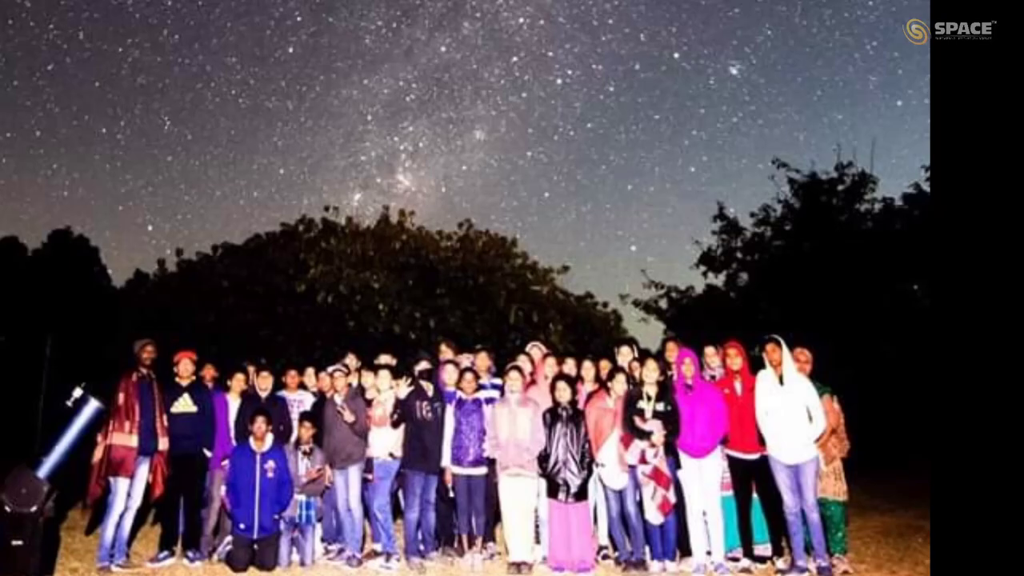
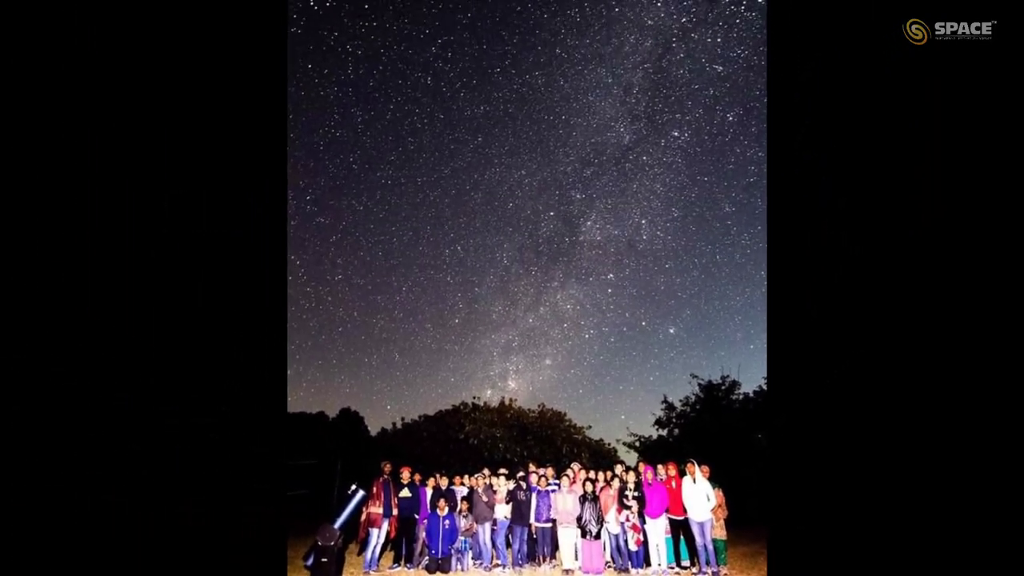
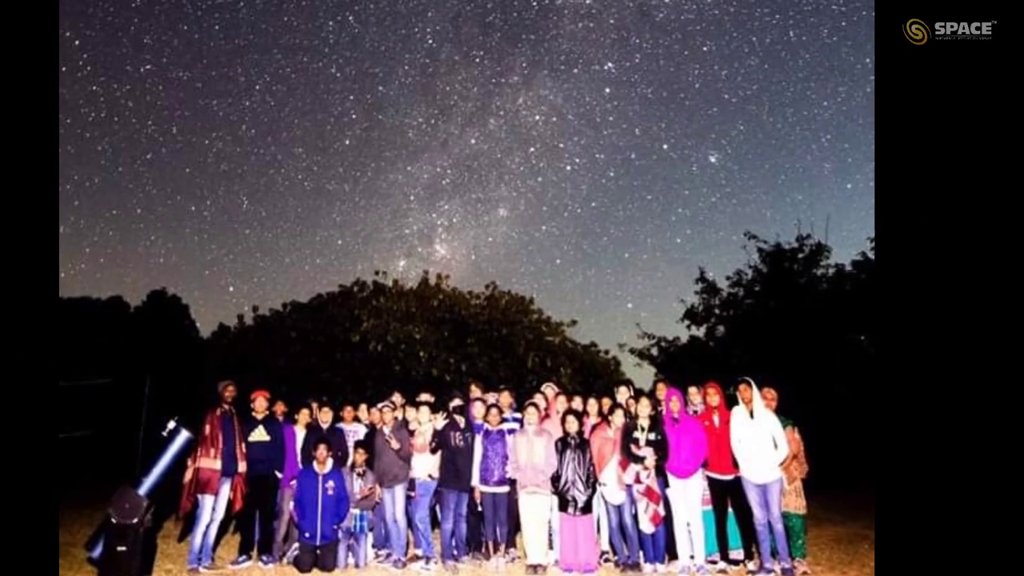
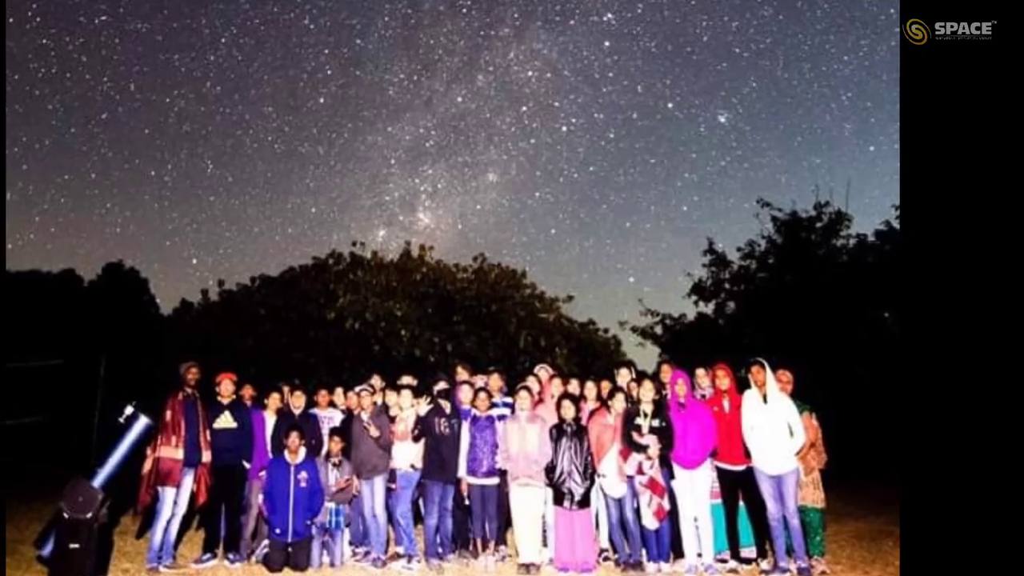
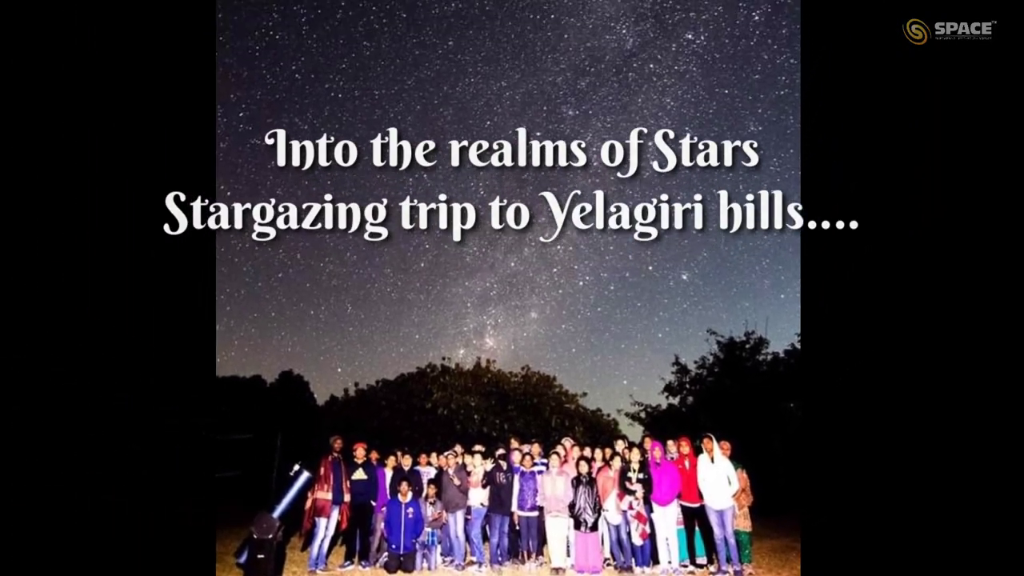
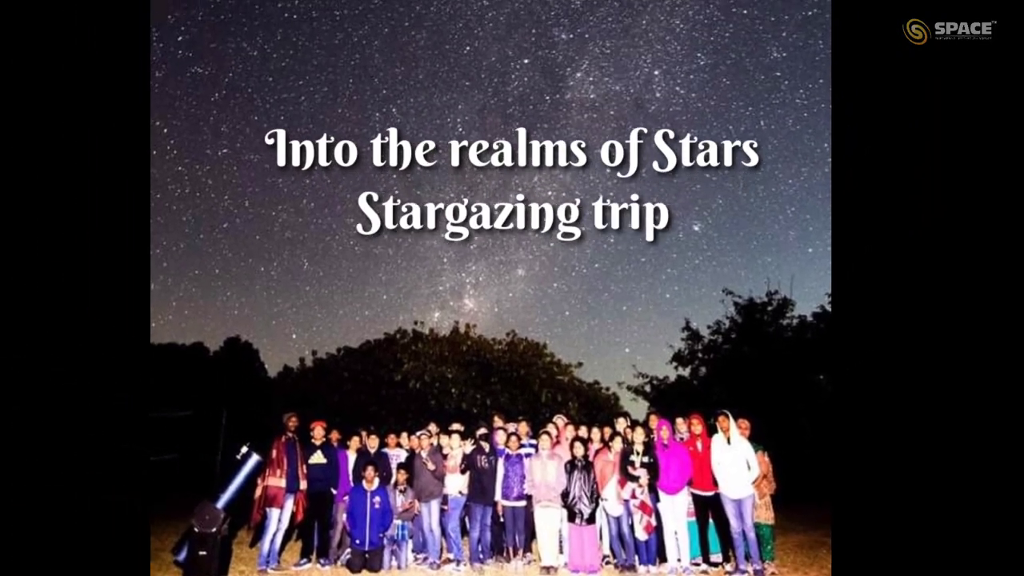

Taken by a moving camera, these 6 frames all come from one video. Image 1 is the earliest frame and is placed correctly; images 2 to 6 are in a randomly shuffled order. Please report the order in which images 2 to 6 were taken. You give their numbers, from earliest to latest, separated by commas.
4, 3, 6, 5, 2
